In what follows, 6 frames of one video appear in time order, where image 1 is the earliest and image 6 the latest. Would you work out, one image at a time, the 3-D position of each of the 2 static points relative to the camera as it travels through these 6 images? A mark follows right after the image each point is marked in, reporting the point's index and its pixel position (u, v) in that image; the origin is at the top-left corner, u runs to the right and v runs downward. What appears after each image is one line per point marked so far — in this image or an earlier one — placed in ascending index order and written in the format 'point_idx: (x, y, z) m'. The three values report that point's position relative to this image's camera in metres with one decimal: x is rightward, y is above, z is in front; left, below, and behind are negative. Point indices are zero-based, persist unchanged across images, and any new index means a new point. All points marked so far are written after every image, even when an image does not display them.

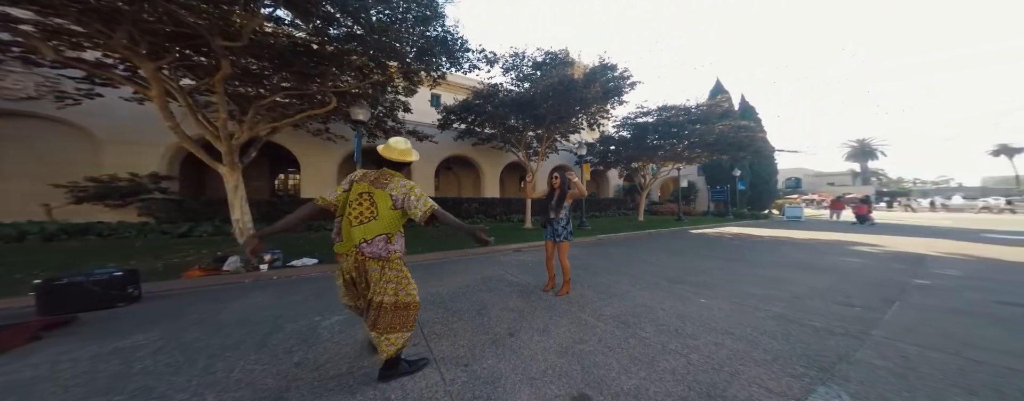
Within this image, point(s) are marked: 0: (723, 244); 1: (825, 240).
0: (+9.1, -1.8, +11.3) m
1: (+15.9, -2.0, +13.5) m
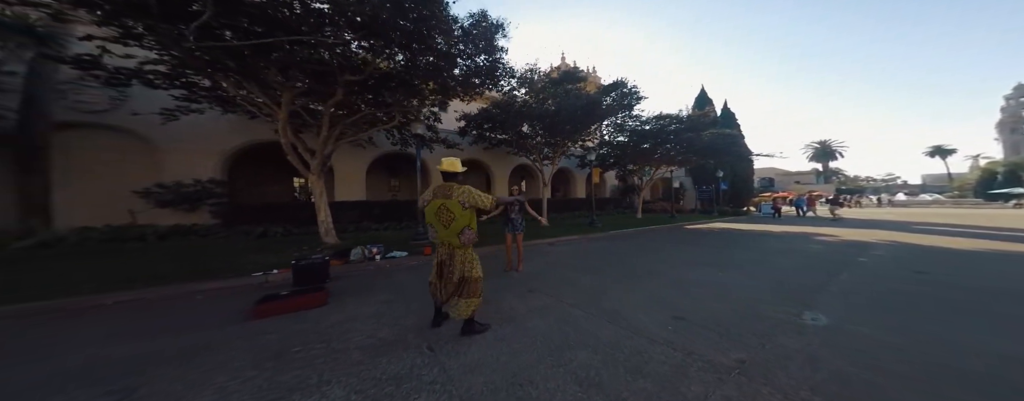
0: (+10.3, -1.8, +13.3) m
1: (+16.9, -1.9, +15.9) m
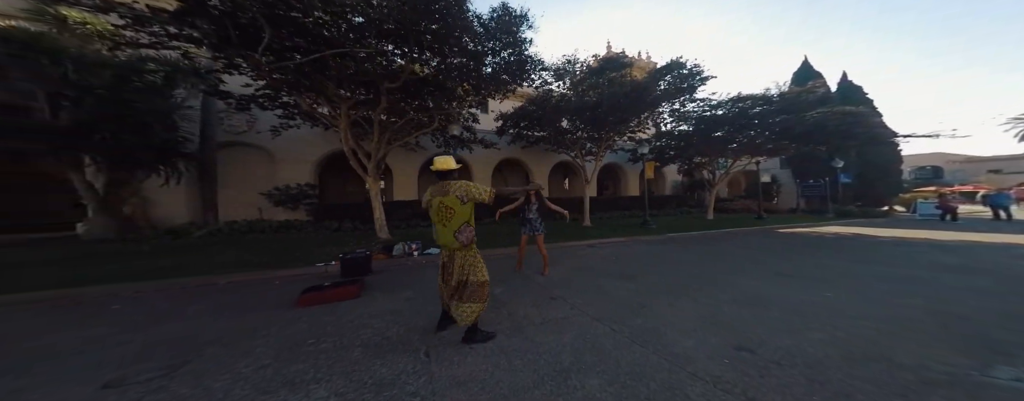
0: (+11.9, -1.7, +10.9) m
1: (+18.9, -1.7, +12.3) m
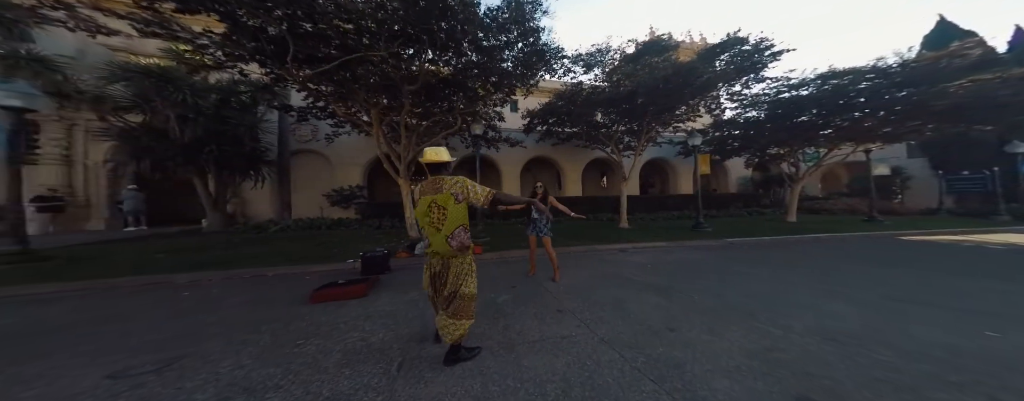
0: (+12.6, -1.7, +9.2) m
1: (+19.7, -1.8, +9.9) m
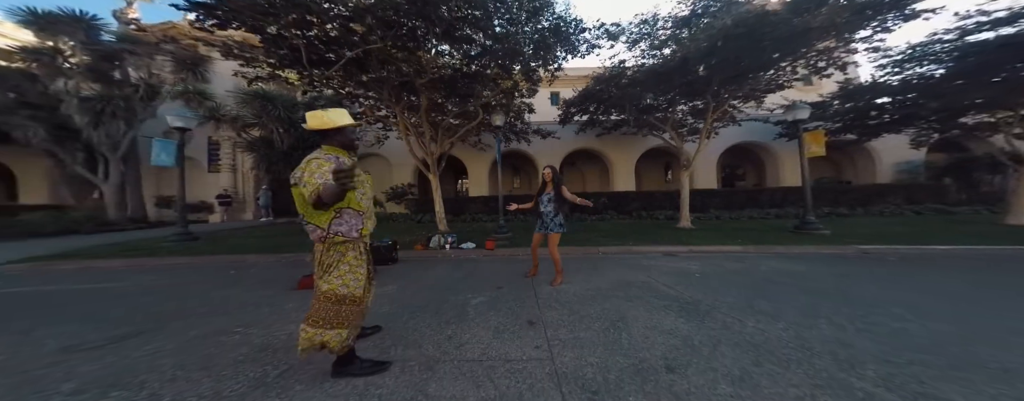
0: (+13.1, -1.5, +5.5) m
1: (+20.2, -1.6, +4.4) m
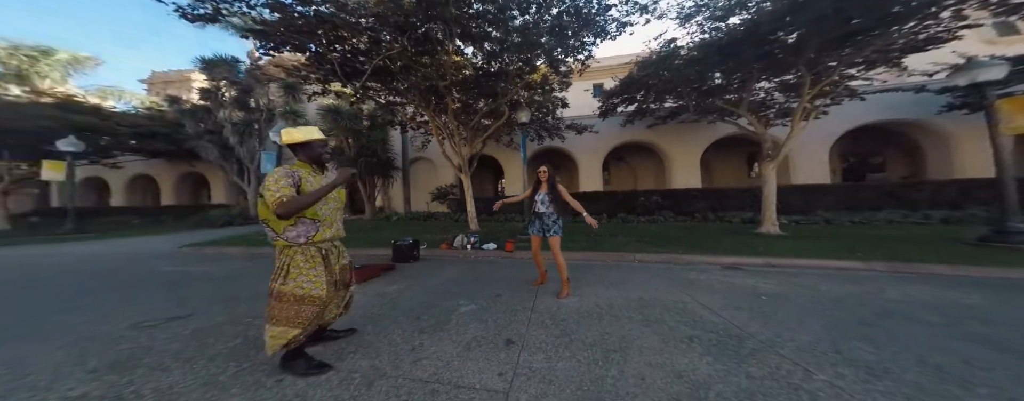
0: (+13.1, -1.5, +2.1) m
1: (+19.7, -1.5, -0.6) m
